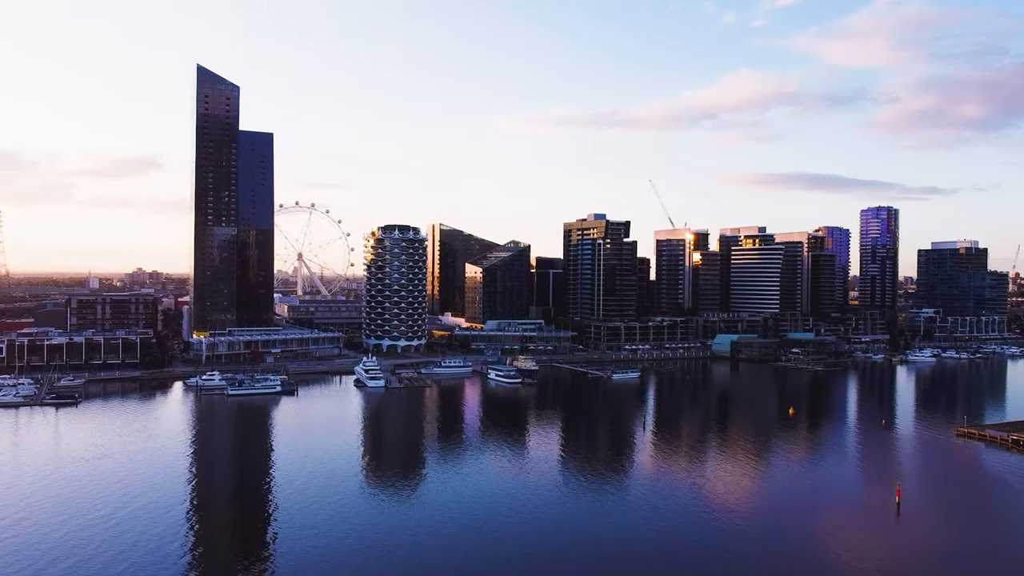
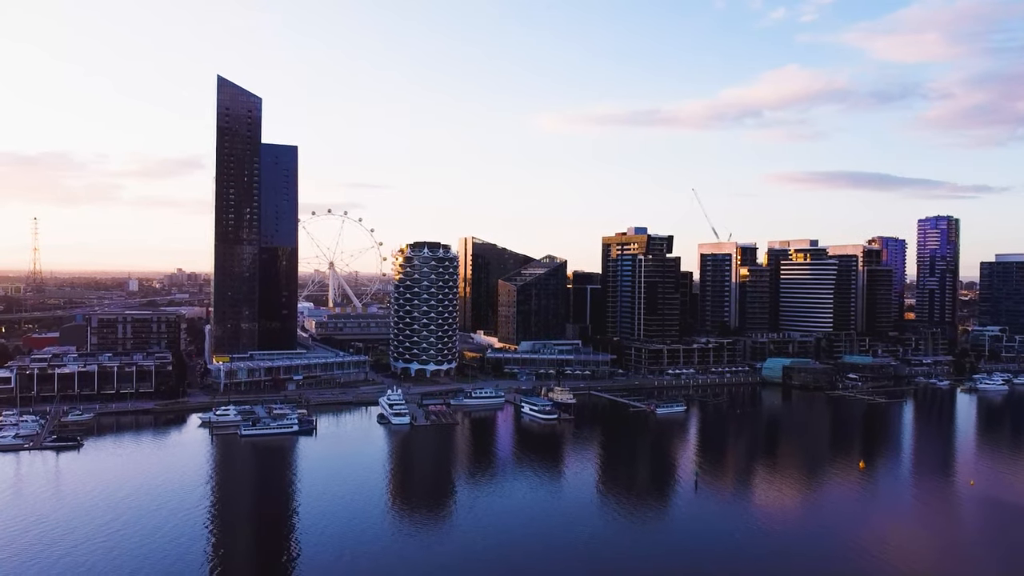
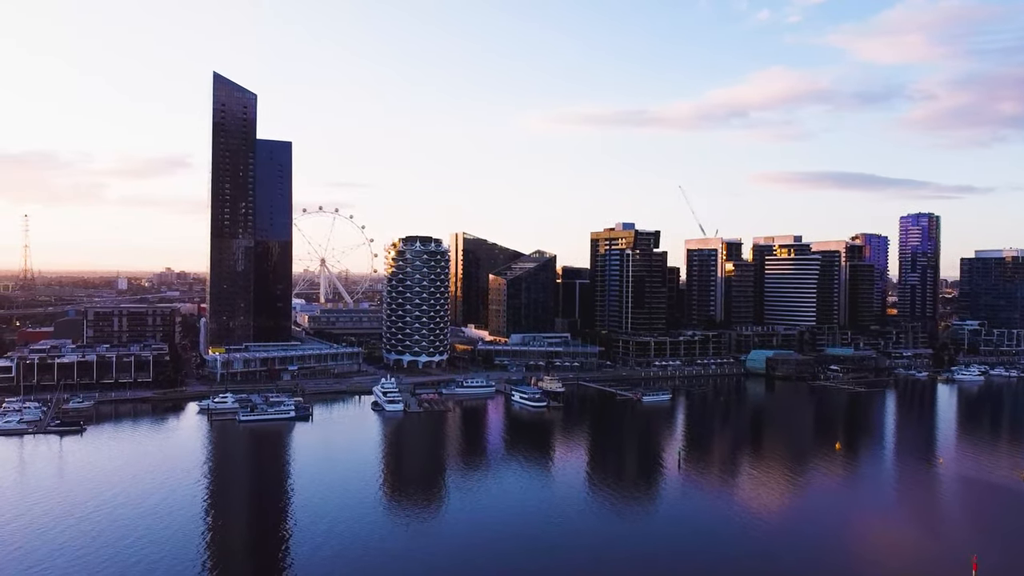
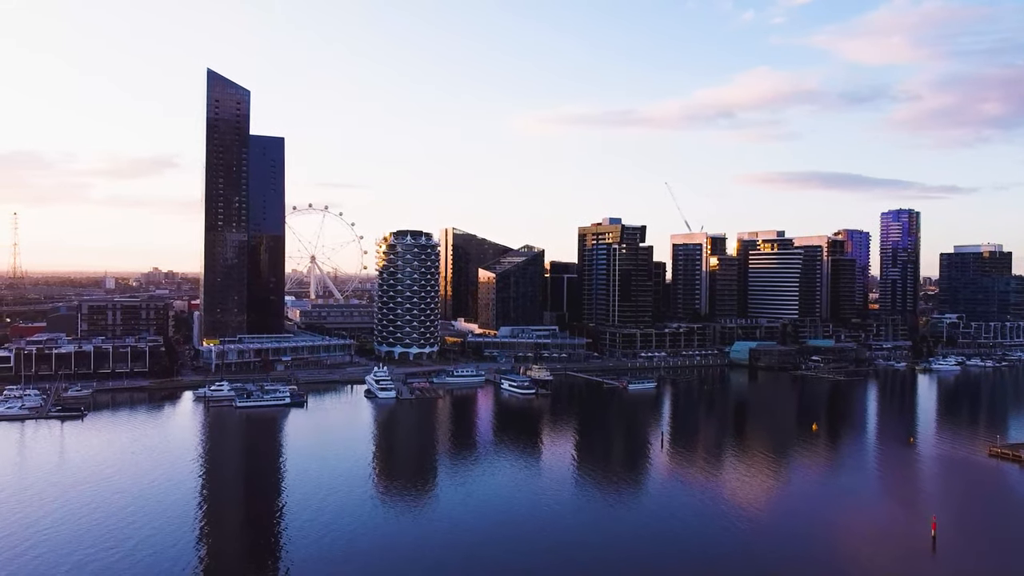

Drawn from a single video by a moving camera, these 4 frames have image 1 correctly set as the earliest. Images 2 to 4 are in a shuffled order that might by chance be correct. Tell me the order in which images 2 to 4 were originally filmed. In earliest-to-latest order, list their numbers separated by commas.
4, 3, 2
